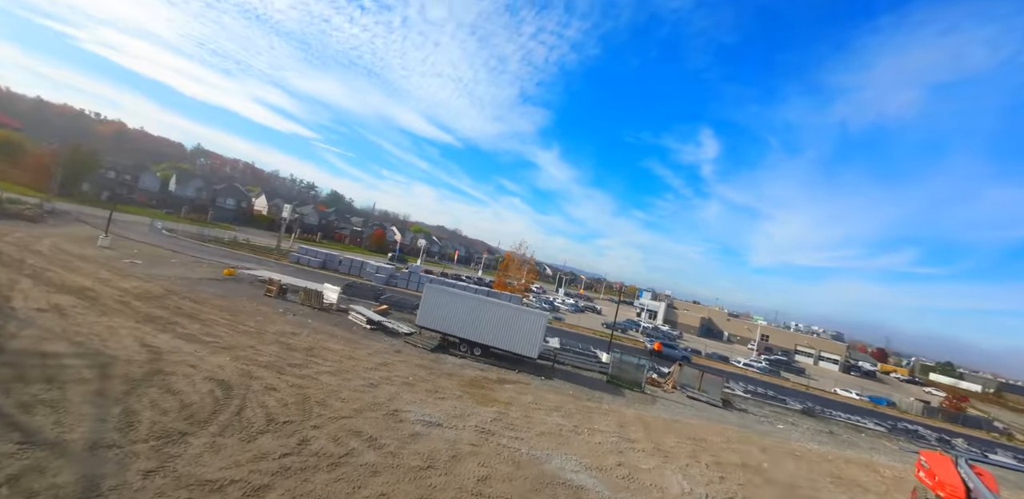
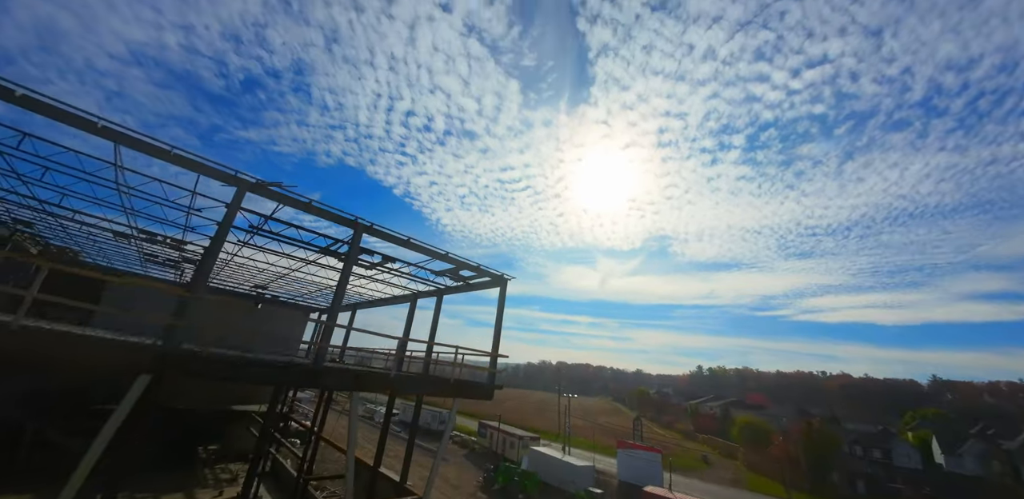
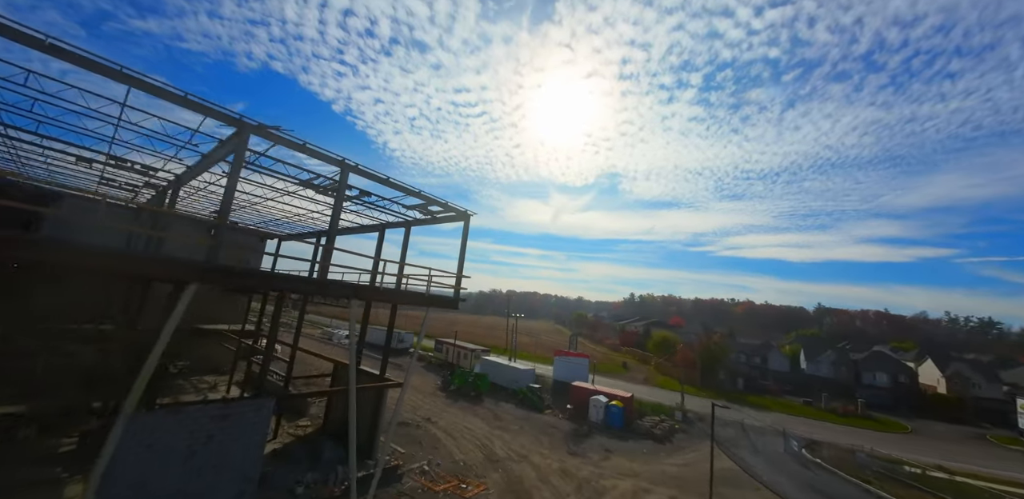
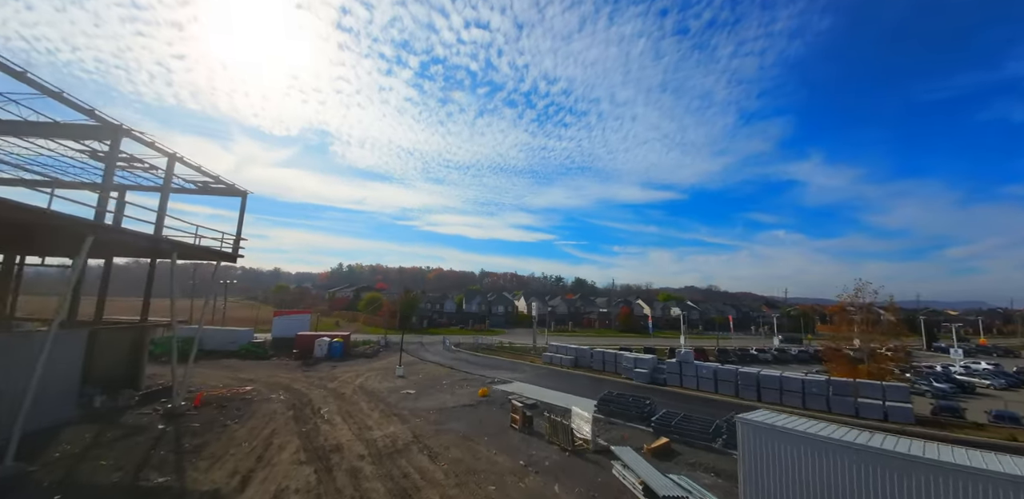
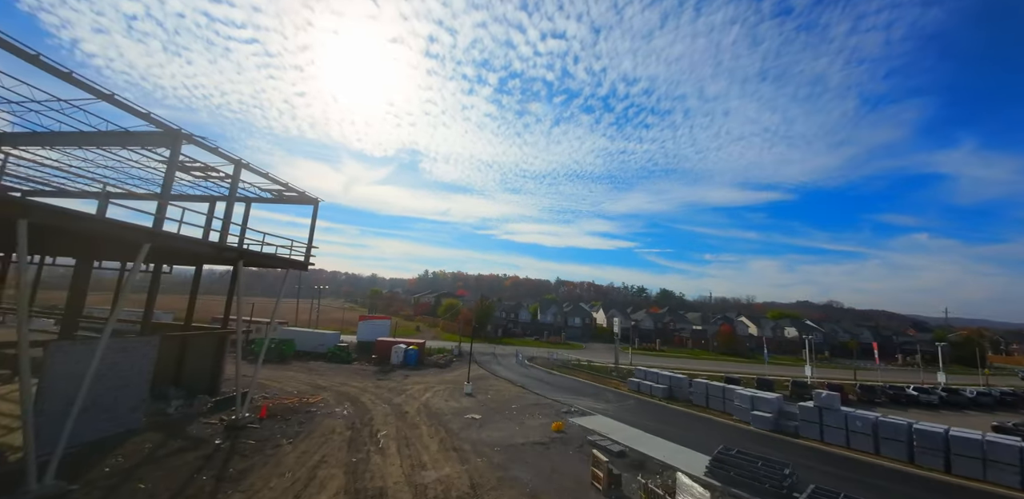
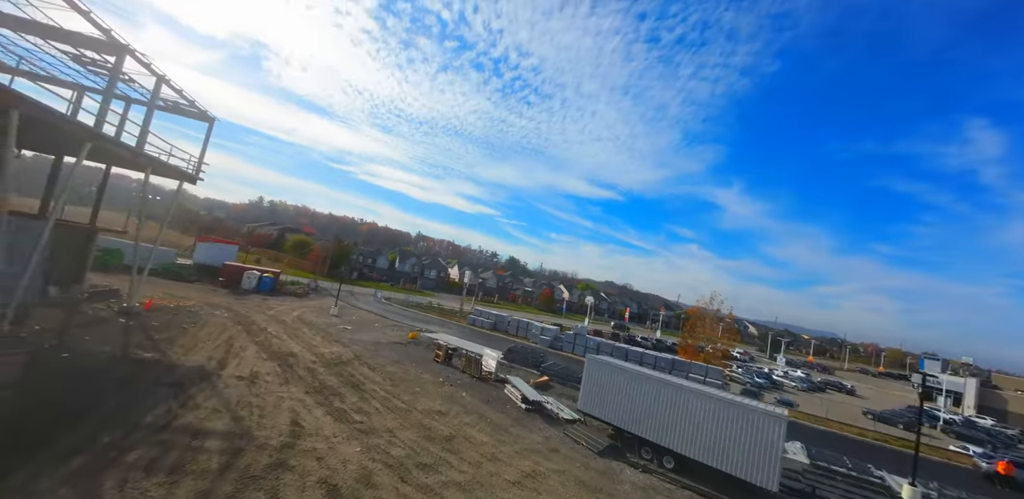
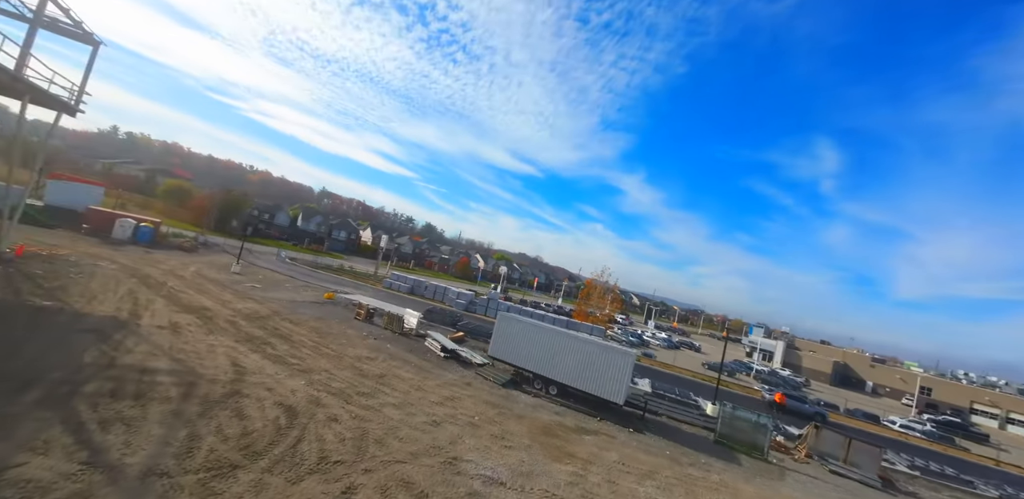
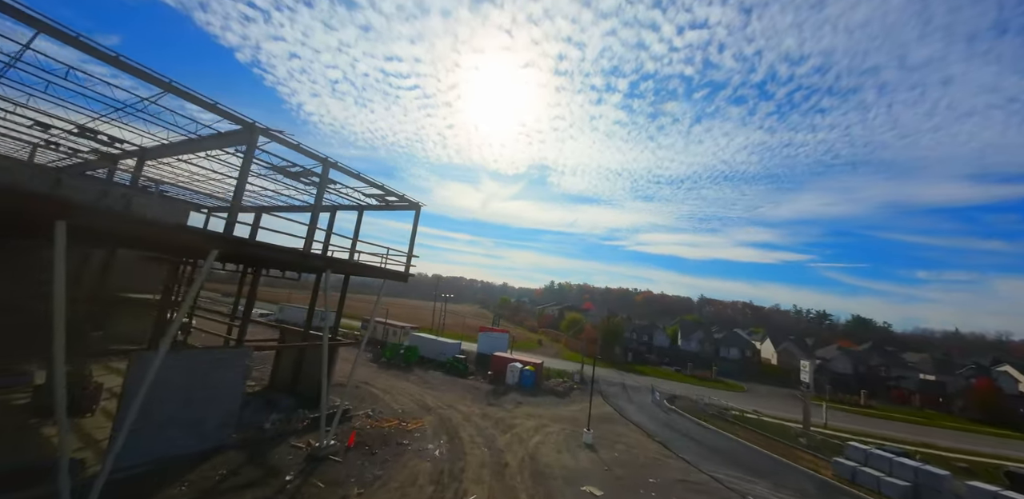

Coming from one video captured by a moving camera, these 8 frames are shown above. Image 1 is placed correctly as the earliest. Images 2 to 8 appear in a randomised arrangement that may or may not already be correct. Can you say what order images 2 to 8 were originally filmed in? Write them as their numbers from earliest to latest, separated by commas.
7, 6, 4, 5, 8, 3, 2
